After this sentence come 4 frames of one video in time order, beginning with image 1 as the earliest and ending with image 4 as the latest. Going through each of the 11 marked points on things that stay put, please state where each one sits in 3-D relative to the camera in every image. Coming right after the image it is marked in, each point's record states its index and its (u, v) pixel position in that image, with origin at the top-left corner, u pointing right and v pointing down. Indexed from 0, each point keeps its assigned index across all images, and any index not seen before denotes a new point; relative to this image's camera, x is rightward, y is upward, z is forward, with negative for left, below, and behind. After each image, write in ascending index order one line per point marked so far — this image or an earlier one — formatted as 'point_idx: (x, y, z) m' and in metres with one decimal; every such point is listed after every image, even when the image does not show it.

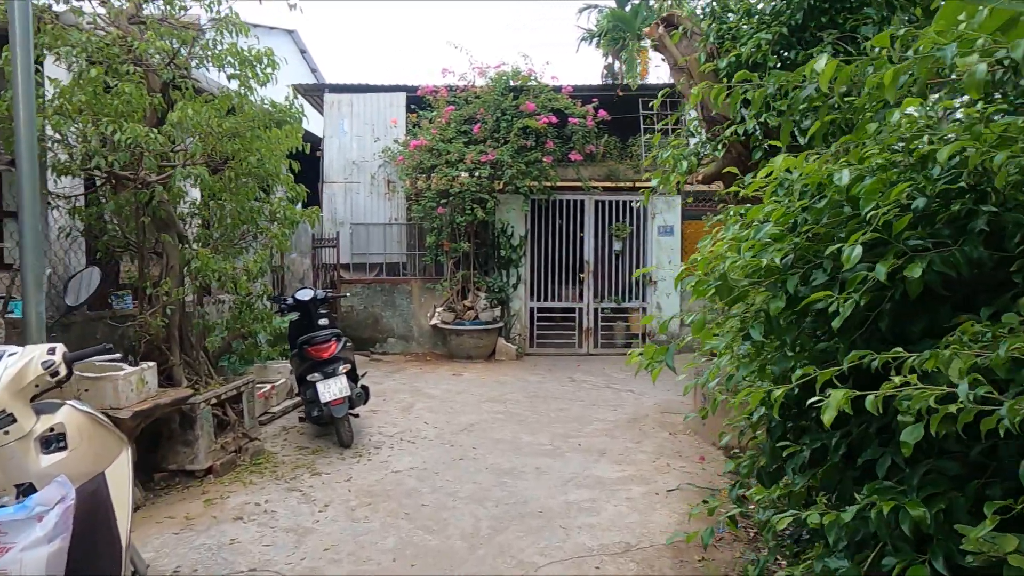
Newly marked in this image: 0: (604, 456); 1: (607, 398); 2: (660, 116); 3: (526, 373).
0: (+0.6, -1.2, +4.7) m
1: (+0.9, -1.1, +6.5) m
2: (+2.0, +2.4, +9.2) m
3: (+0.2, -1.0, +7.8) m
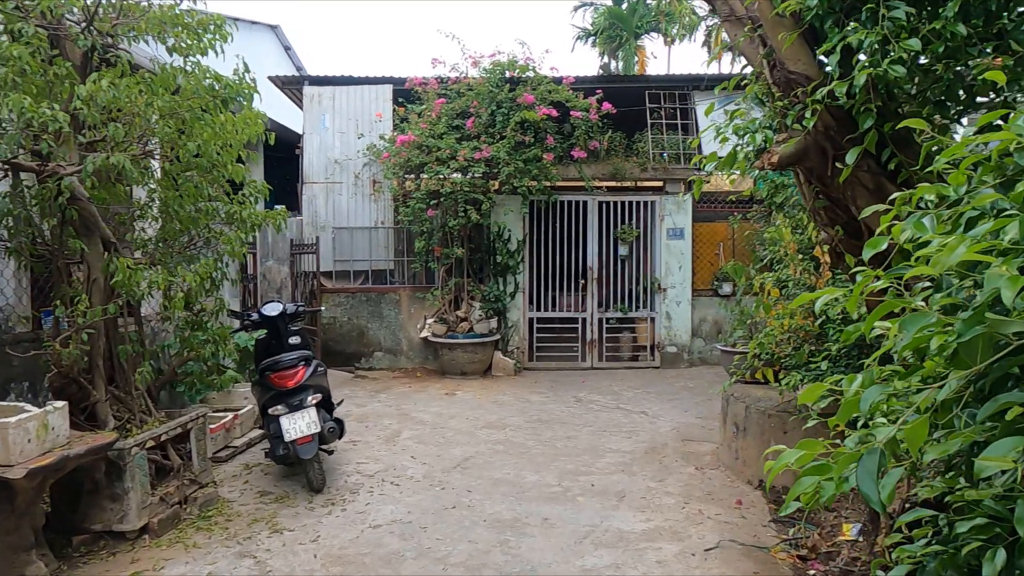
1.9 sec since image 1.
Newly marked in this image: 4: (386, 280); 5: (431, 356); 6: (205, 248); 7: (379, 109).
0: (+0.7, -1.2, +3.9) m
1: (+0.9, -1.1, +5.8) m
2: (+2.0, +2.3, +8.6) m
3: (+0.1, -1.1, +7.0) m
4: (-1.6, +0.1, +8.3) m
5: (-1.0, -0.8, +8.1) m
6: (-1.7, +0.2, +3.8) m
7: (-1.6, +2.2, +8.3) m
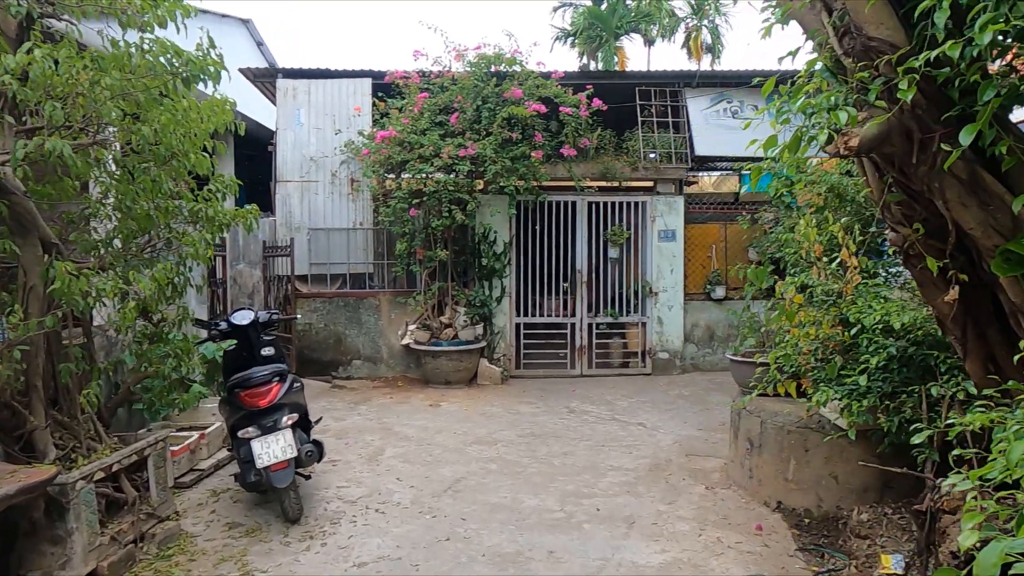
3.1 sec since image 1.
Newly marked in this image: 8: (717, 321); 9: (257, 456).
0: (+0.6, -1.3, +3.6) m
1: (+0.9, -1.2, +5.4) m
2: (+1.8, +2.2, +8.3) m
3: (0.0, -1.1, +6.7) m
4: (-1.7, 0.0, +7.8) m
5: (-1.1, -0.9, +7.7) m
6: (-1.7, +0.2, +3.4) m
7: (-1.8, +2.2, +7.9) m
8: (+2.5, -0.4, +8.1) m
9: (-1.3, -0.8, +3.4) m
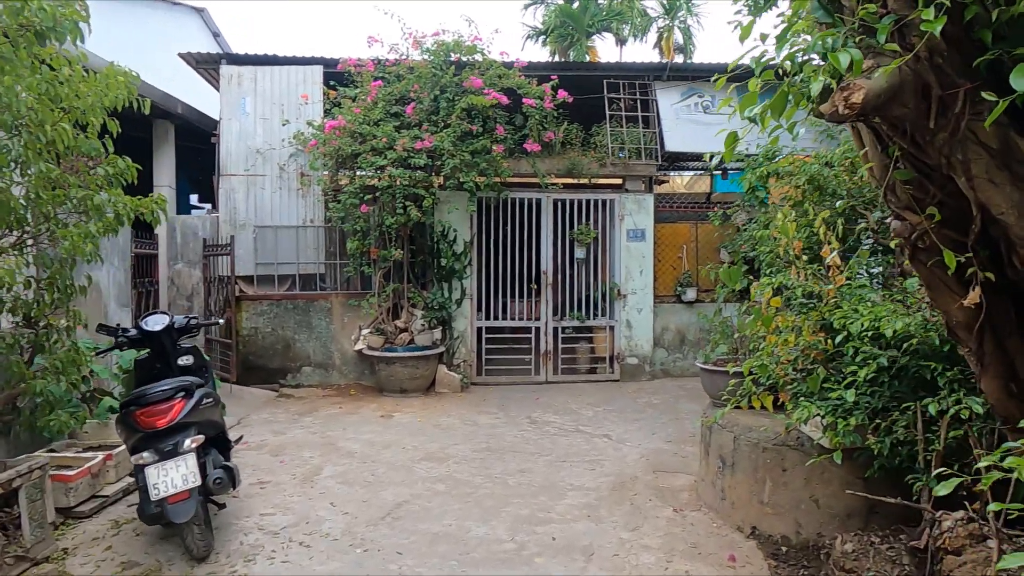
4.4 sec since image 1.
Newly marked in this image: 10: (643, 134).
0: (+0.4, -1.3, +3.2) m
1: (+0.5, -1.2, +5.0) m
2: (+1.4, +2.2, +7.9) m
3: (-0.4, -1.1, +6.2) m
4: (-2.1, 0.0, +7.3) m
5: (-1.6, -0.9, +7.2) m
6: (-2.0, +0.2, +2.9) m
7: (-2.2, +2.1, +7.4) m
8: (+2.0, -0.4, +7.7) m
9: (-1.5, -0.8, +2.9) m
10: (+1.5, +1.8, +7.6) m
